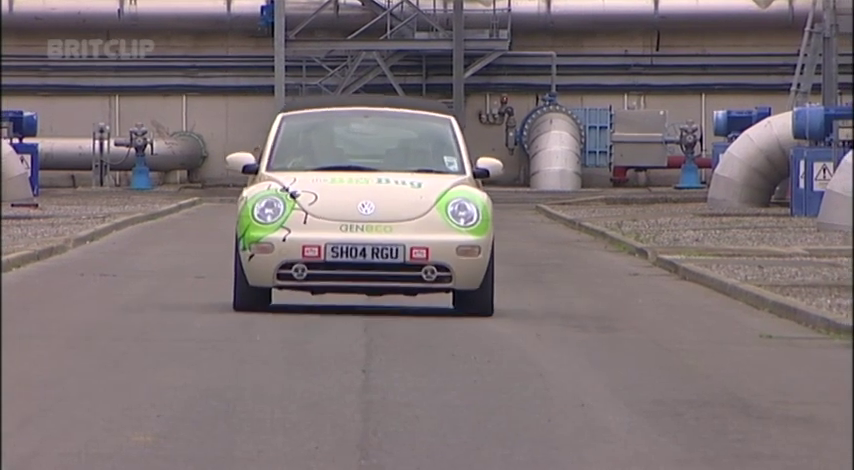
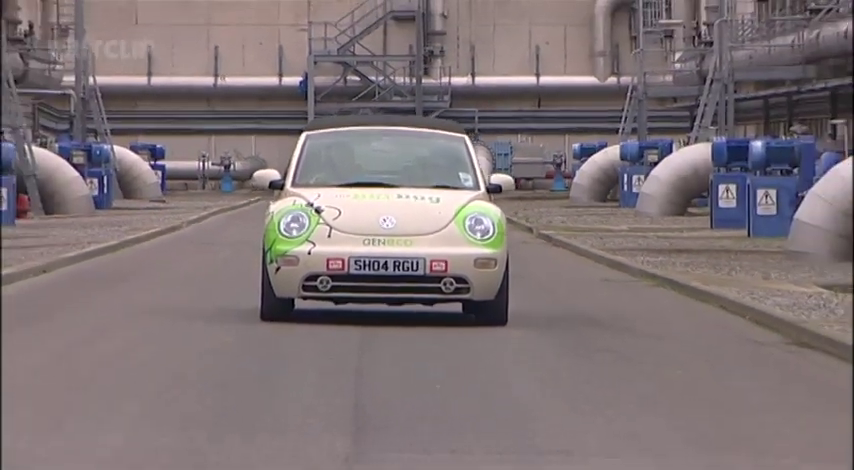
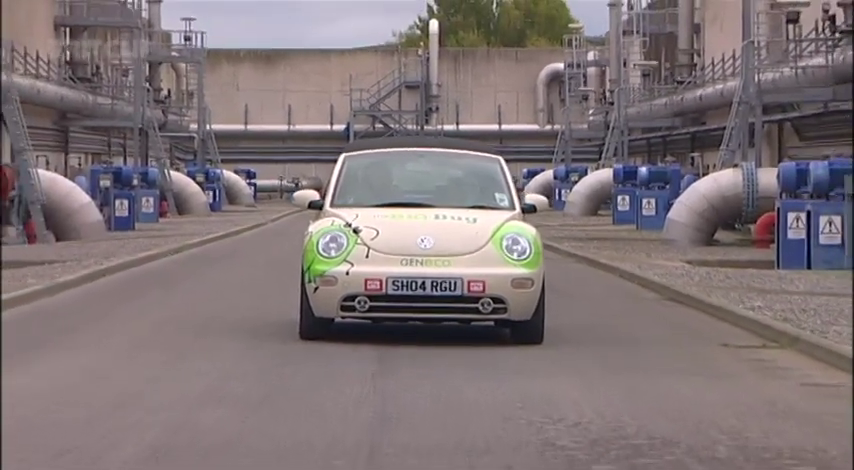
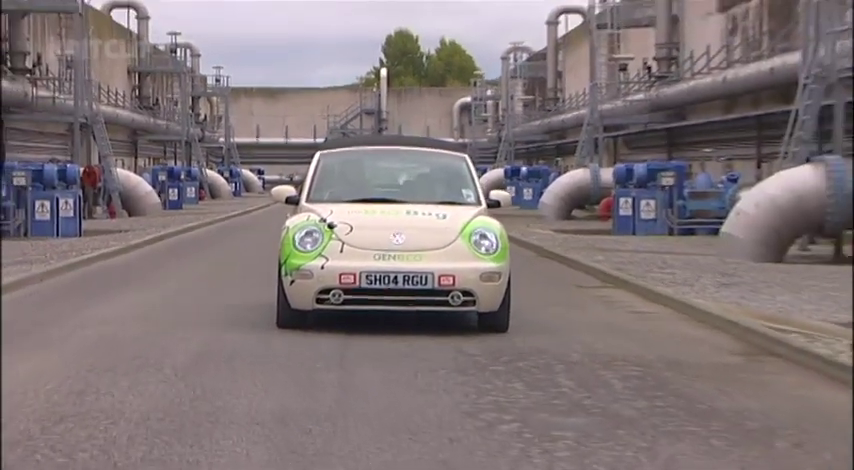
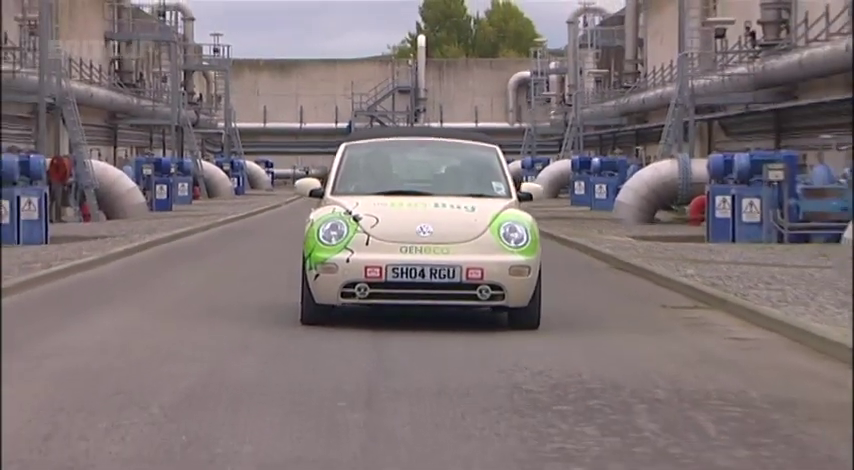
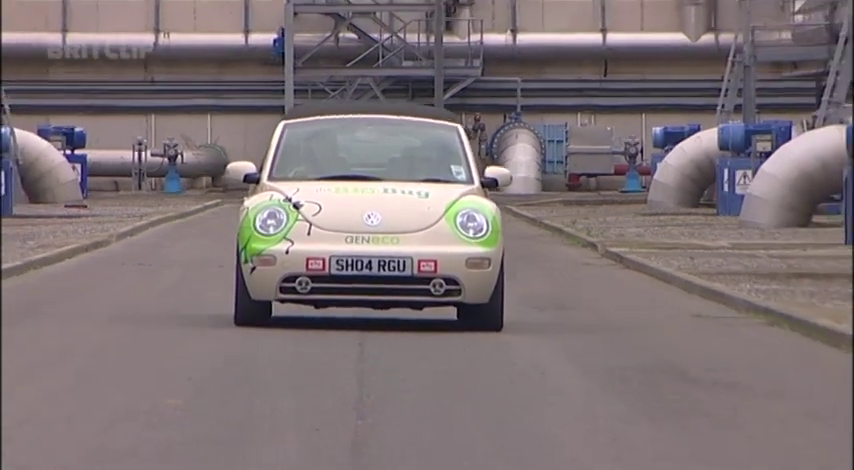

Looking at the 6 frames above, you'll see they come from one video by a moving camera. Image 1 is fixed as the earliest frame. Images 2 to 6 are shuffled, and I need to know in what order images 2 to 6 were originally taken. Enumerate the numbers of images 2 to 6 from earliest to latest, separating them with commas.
6, 2, 3, 5, 4
